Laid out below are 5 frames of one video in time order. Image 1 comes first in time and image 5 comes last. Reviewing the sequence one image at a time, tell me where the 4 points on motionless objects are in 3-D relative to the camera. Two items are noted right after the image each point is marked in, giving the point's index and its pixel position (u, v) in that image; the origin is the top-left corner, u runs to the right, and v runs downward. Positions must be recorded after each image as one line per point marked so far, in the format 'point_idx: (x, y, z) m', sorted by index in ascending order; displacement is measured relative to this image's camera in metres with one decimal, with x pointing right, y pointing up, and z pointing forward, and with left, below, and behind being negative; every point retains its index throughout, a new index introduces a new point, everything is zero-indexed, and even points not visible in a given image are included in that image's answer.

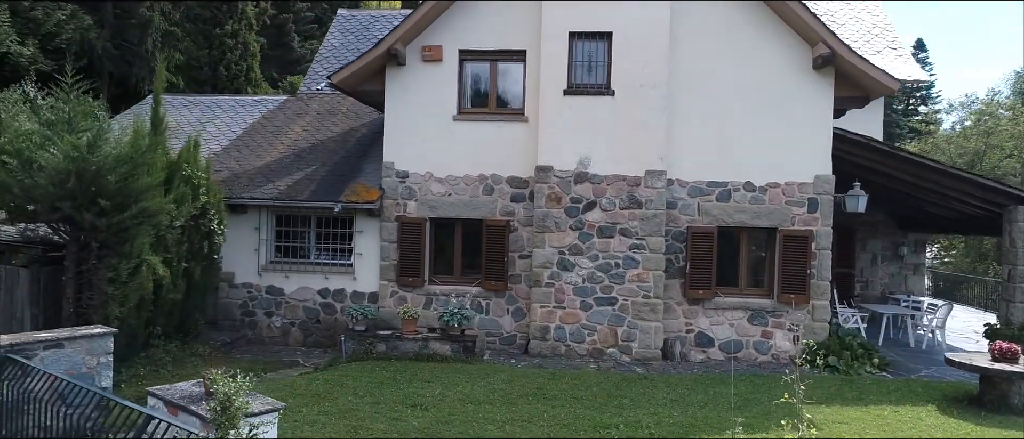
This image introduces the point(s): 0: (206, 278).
0: (-4.3, -0.8, +10.1) m
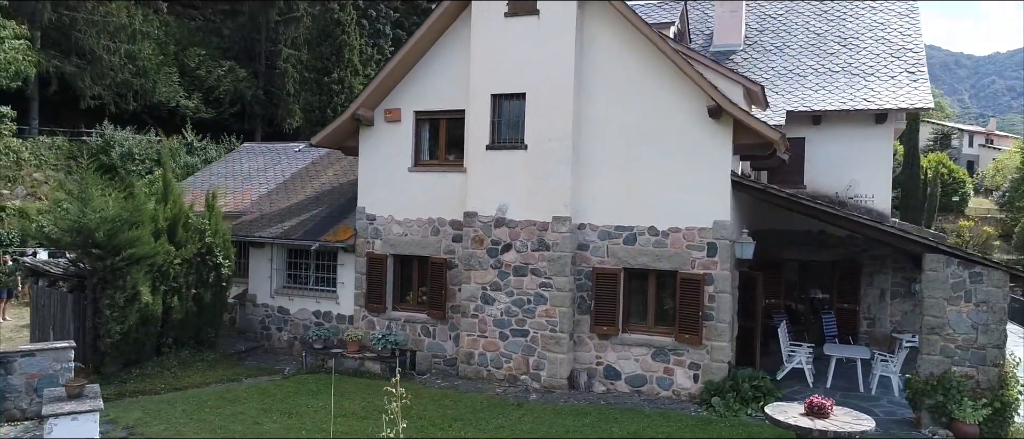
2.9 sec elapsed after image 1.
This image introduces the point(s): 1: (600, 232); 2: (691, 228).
0: (-5.3, -1.5, +12.9) m
1: (+1.4, -0.2, +11.2) m
2: (+2.7, -0.1, +10.6) m
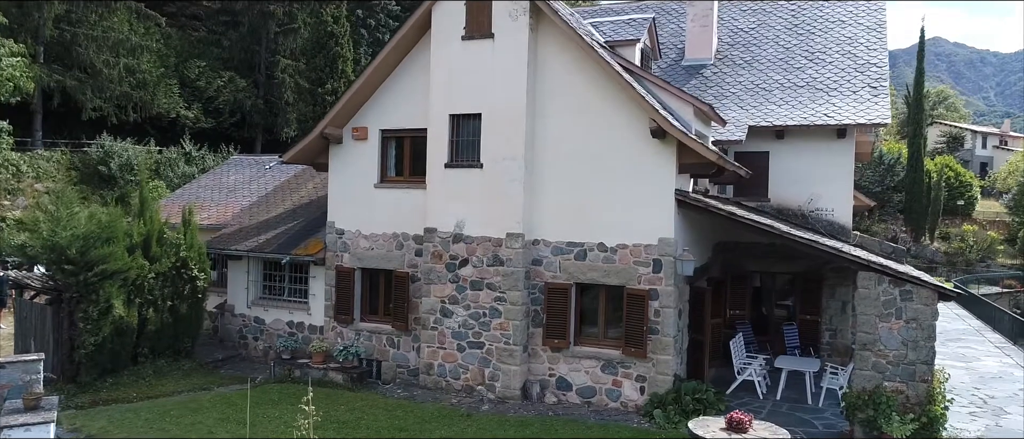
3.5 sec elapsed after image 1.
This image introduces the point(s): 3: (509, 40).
0: (-6.0, -1.8, +13.4) m
1: (+0.7, -0.5, +11.5) m
2: (+1.9, -0.4, +11.0) m
3: (0.0, +2.9, +11.5) m
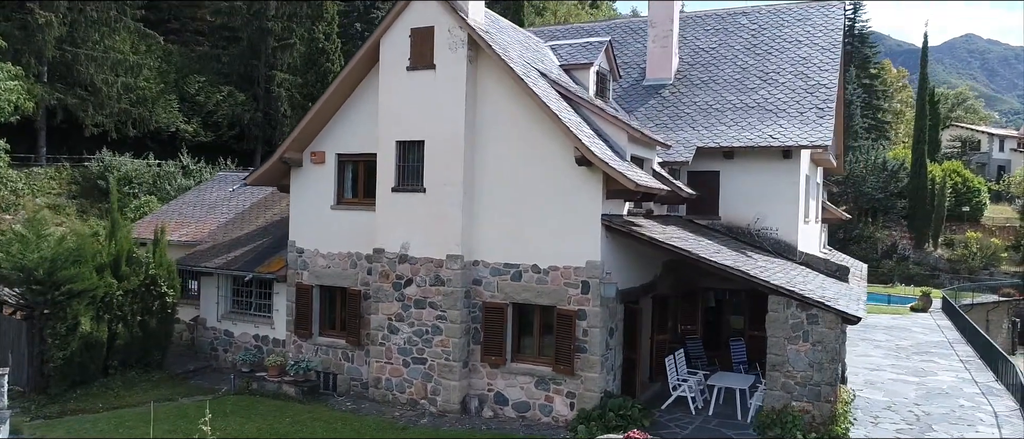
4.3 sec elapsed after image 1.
0: (-6.9, -2.1, +14.2) m
1: (-0.4, -0.8, +12.1) m
2: (+0.9, -0.8, +11.5) m
3: (-1.0, +2.5, +12.1) m
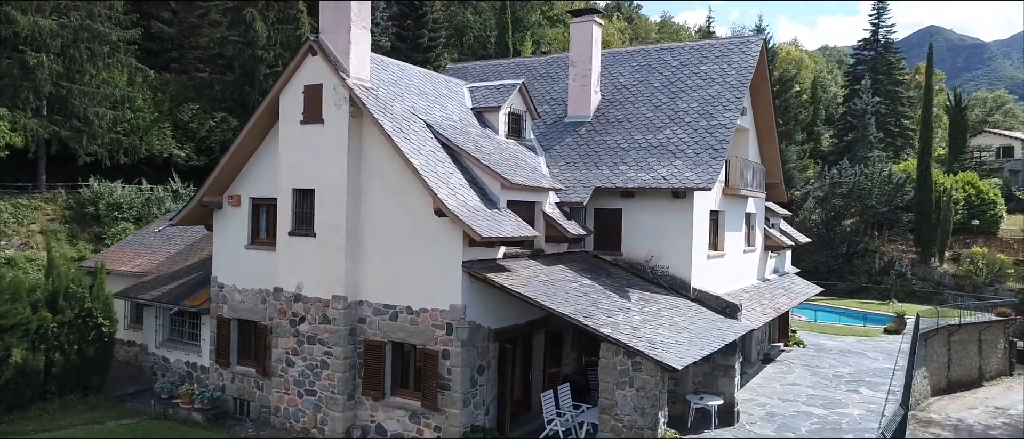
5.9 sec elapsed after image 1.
0: (-8.9, -2.9, +15.6) m
1: (-2.5, -1.6, +13.0) m
2: (-1.3, -1.6, +12.3) m
3: (-3.2, +1.7, +13.0) m
